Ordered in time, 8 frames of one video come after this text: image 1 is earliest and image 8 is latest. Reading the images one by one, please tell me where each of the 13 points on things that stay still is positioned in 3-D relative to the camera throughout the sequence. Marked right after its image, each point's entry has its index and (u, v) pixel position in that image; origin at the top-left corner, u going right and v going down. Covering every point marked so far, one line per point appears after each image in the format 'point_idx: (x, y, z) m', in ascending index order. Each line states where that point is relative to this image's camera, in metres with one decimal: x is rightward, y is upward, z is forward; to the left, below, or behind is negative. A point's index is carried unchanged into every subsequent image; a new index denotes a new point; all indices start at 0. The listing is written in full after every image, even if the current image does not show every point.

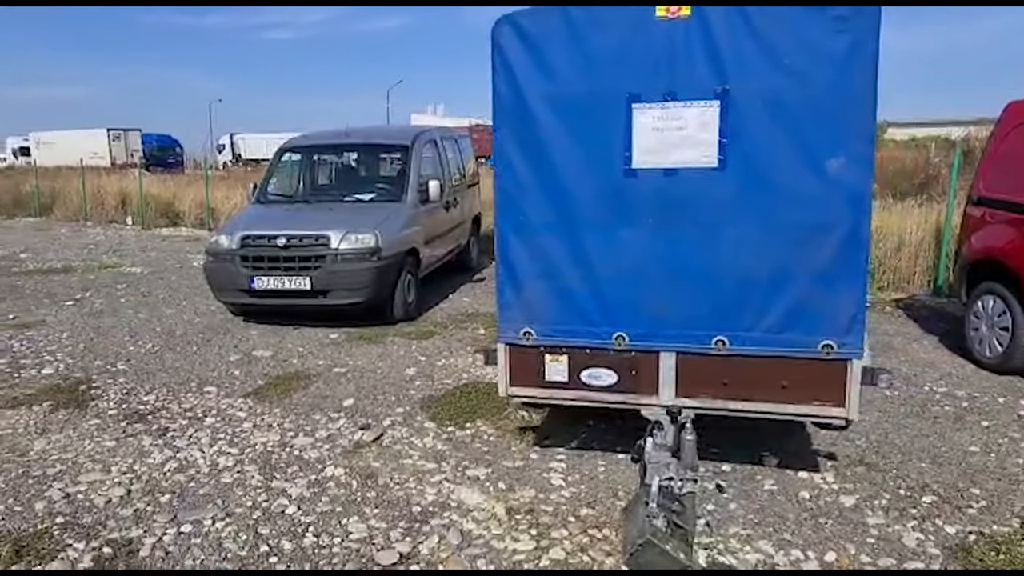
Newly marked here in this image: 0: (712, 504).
0: (+1.0, -1.1, +3.8) m
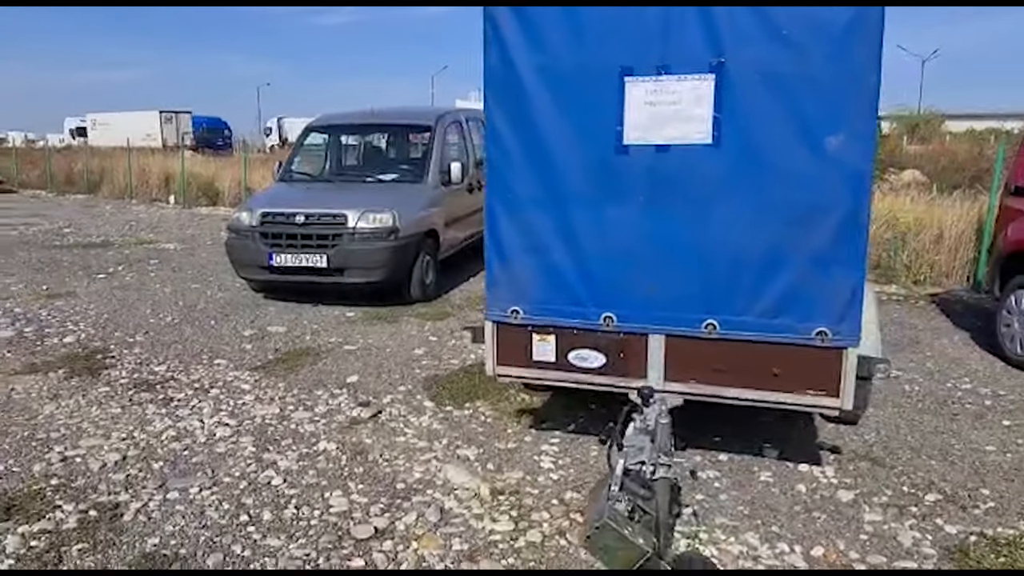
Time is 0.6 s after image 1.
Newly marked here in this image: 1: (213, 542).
0: (+0.9, -1.0, +3.7) m
1: (-1.3, -1.1, +3.2) m
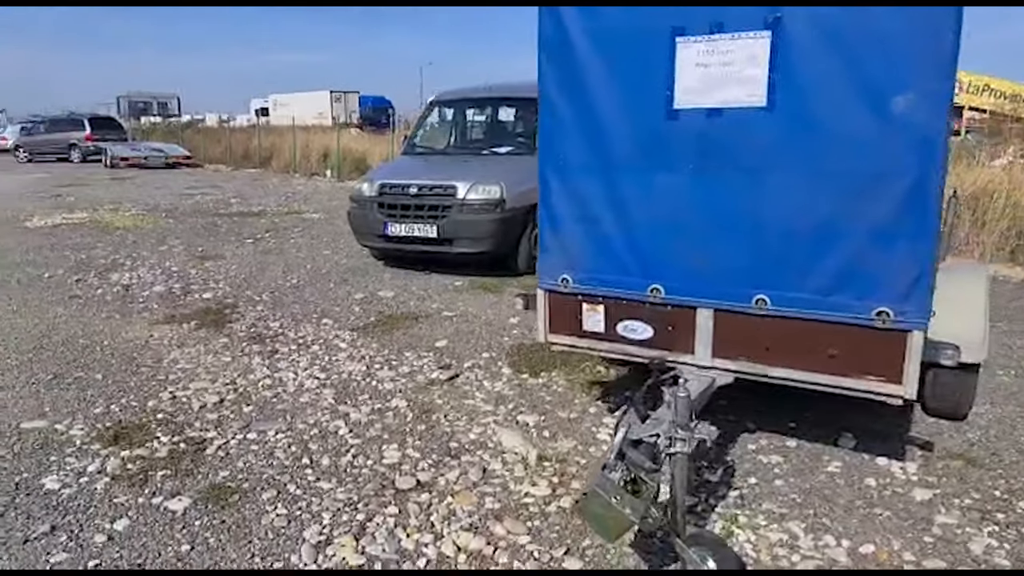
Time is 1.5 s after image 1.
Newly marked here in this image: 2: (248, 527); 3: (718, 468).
0: (+1.1, -0.9, +3.5) m
1: (-1.1, -0.9, +3.5) m
2: (-1.1, -1.0, +3.1) m
3: (+1.0, -0.9, +3.6) m
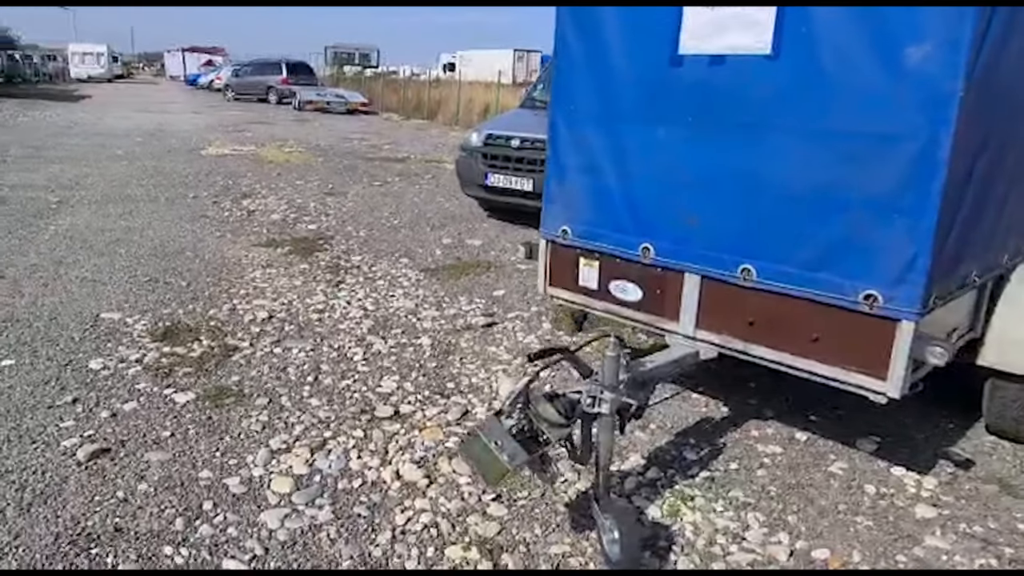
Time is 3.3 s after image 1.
0: (+1.0, -0.8, +3.3) m
1: (-1.2, -0.5, +3.8) m
2: (-1.3, -0.6, +3.4) m
3: (+0.9, -0.7, +3.4) m
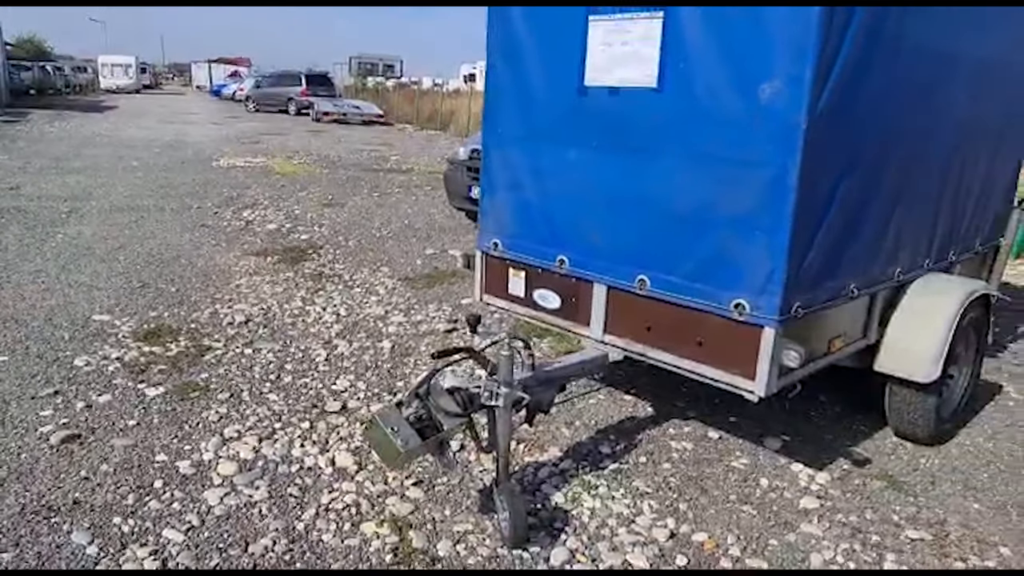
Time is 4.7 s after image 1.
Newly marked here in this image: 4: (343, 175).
0: (+0.6, -0.8, +3.6) m
1: (-1.6, -0.5, +4.1) m
2: (-1.6, -0.7, +3.7) m
3: (+0.5, -0.8, +3.7) m
4: (-3.1, +2.1, +13.5) m
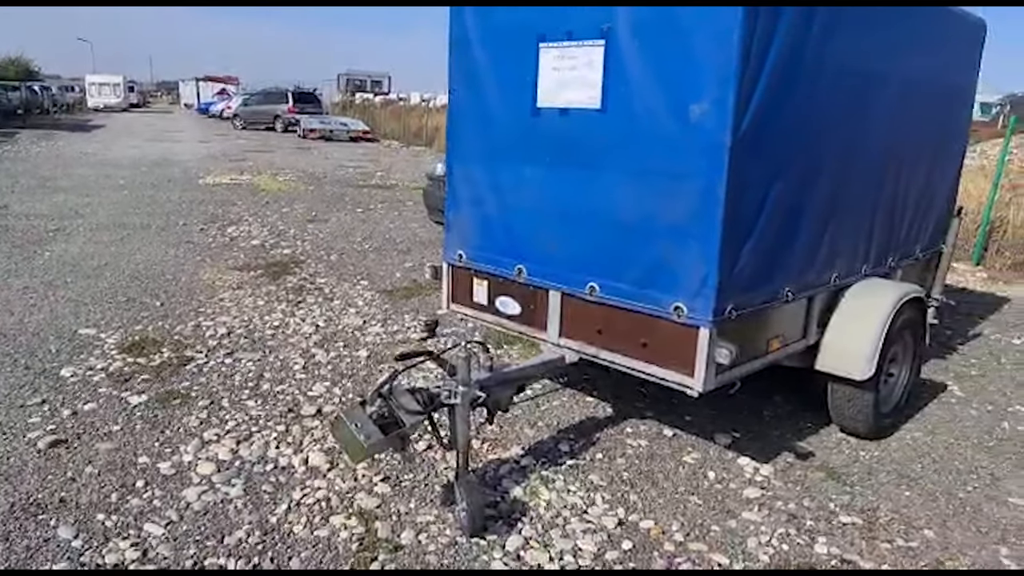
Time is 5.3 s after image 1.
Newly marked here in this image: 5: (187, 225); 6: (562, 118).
0: (+0.5, -0.9, +3.8) m
1: (-1.7, -0.6, +4.3) m
2: (-1.8, -0.7, +3.9) m
3: (+0.3, -0.8, +3.9) m
4: (-3.4, +1.8, +13.7) m
5: (-4.3, +0.8, +9.7) m
6: (+0.2, +0.8, +3.4) m
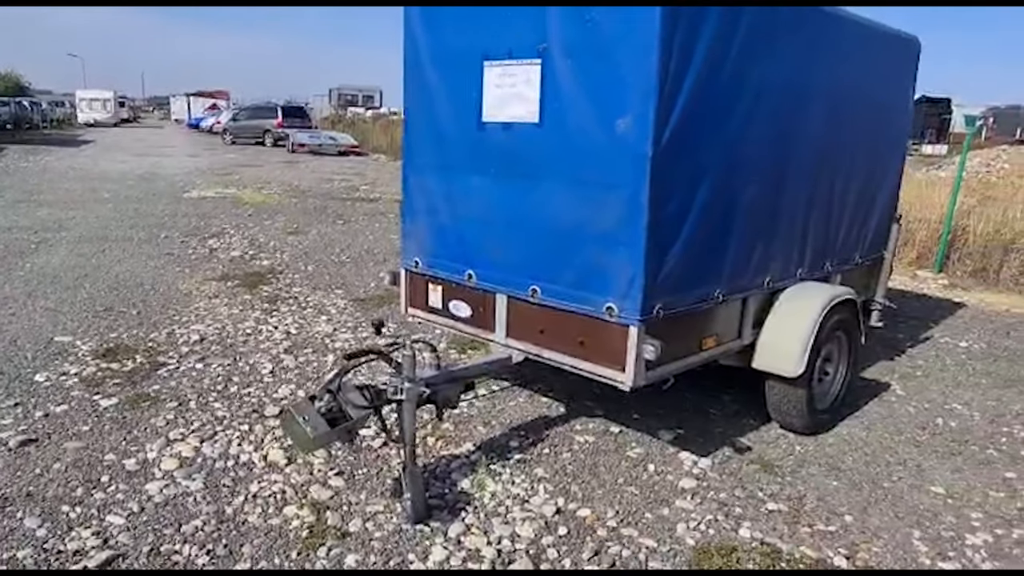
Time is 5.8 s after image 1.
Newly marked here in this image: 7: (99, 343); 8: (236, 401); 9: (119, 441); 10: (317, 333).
0: (+0.2, -0.9, +4.0) m
1: (-2.0, -0.7, +4.5) m
2: (-2.1, -0.8, +4.1) m
3: (+0.1, -0.8, +4.1) m
4: (-3.8, +1.6, +13.9) m
5: (-4.6, +0.7, +9.9) m
6: (0.0, +0.8, +3.6) m
7: (-3.1, -0.4, +5.5) m
8: (-1.7, -0.7, +4.5) m
9: (-2.1, -0.8, +3.9) m
10: (-1.6, -0.4, +6.0) m
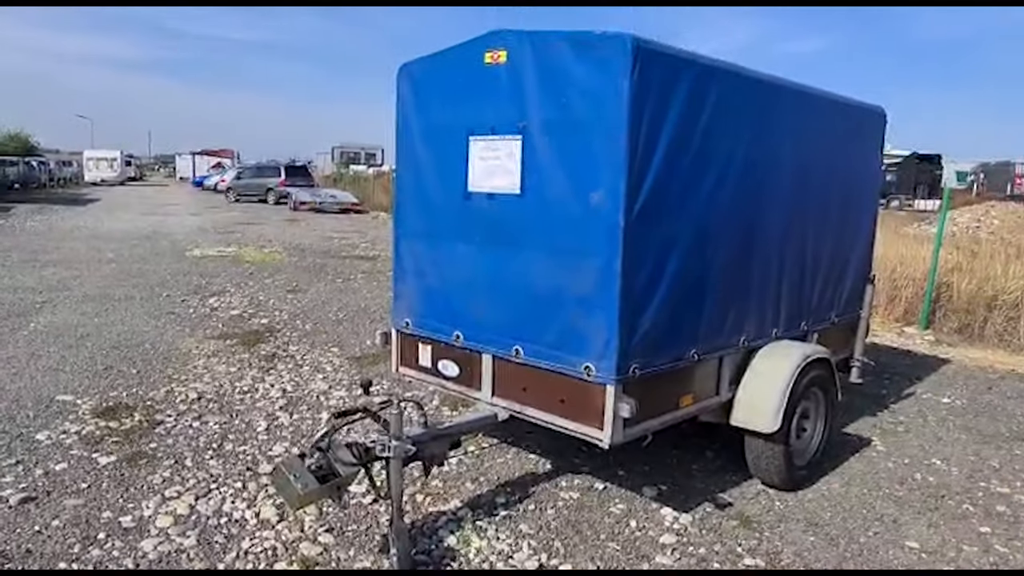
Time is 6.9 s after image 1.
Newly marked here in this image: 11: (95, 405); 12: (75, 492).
0: (+0.1, -1.2, +4.1) m
1: (-2.1, -1.0, +4.7) m
2: (-2.2, -1.1, +4.2) m
3: (0.0, -1.2, +4.2) m
4: (-3.9, +0.5, +14.2) m
5: (-4.7, -0.1, +10.1) m
6: (-0.1, +0.5, +3.9) m
7: (-3.1, -0.9, +5.6) m
8: (-1.7, -1.1, +4.6) m
9: (-2.2, -1.1, +4.0) m
10: (-1.7, -0.9, +6.1) m
11: (-3.1, -0.9, +5.5) m
12: (-2.4, -1.1, +4.1) m
